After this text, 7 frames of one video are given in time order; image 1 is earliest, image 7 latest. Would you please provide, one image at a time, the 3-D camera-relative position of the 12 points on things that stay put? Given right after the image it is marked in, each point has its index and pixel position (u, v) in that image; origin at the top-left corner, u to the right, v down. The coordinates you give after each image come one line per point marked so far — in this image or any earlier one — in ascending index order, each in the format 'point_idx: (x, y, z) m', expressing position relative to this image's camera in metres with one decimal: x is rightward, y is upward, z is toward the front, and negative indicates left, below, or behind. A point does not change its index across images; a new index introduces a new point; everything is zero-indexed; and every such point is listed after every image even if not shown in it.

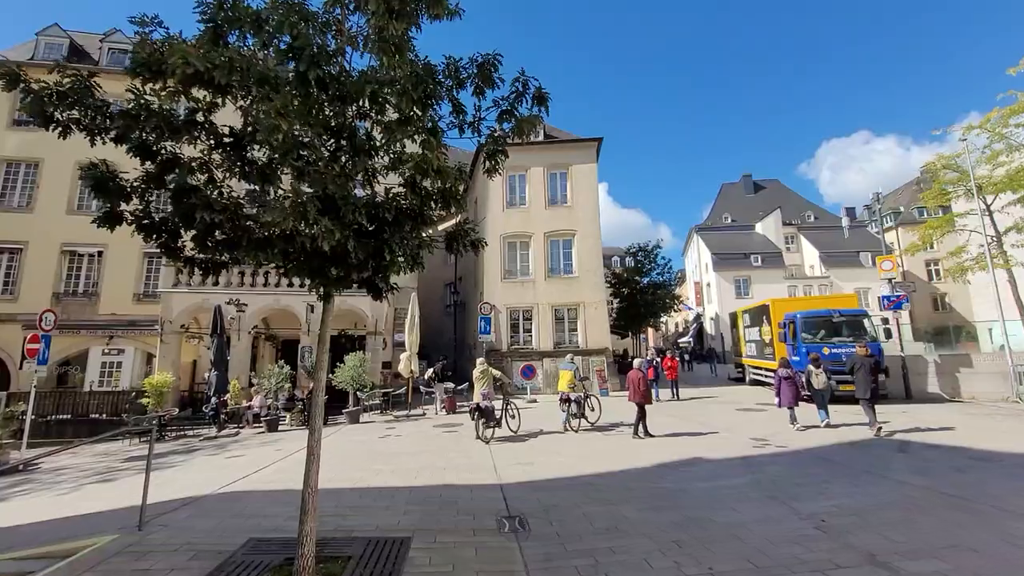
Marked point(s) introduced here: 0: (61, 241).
0: (-18.2, +1.9, +19.6) m
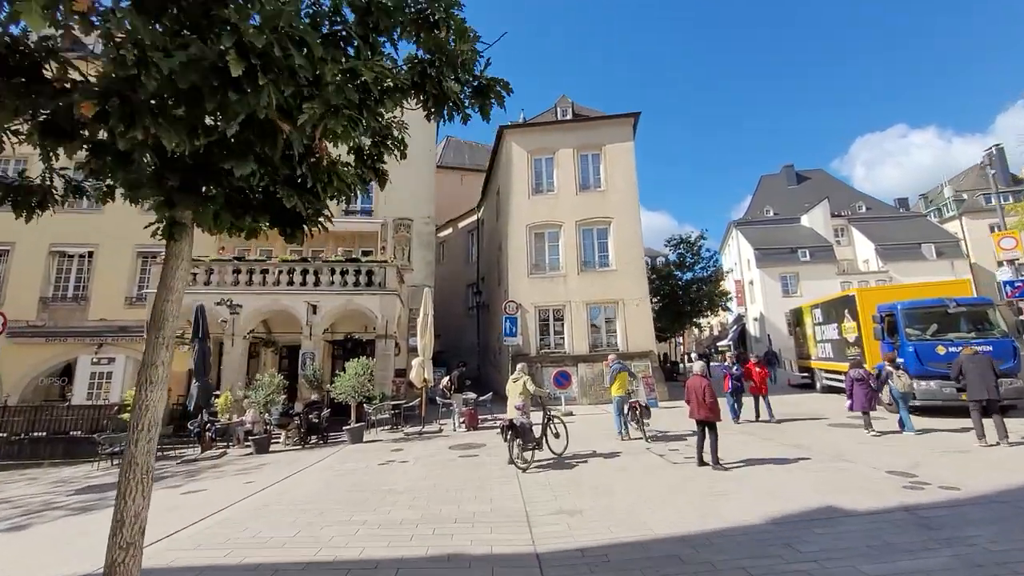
0: (-17.2, +1.7, +18.0) m
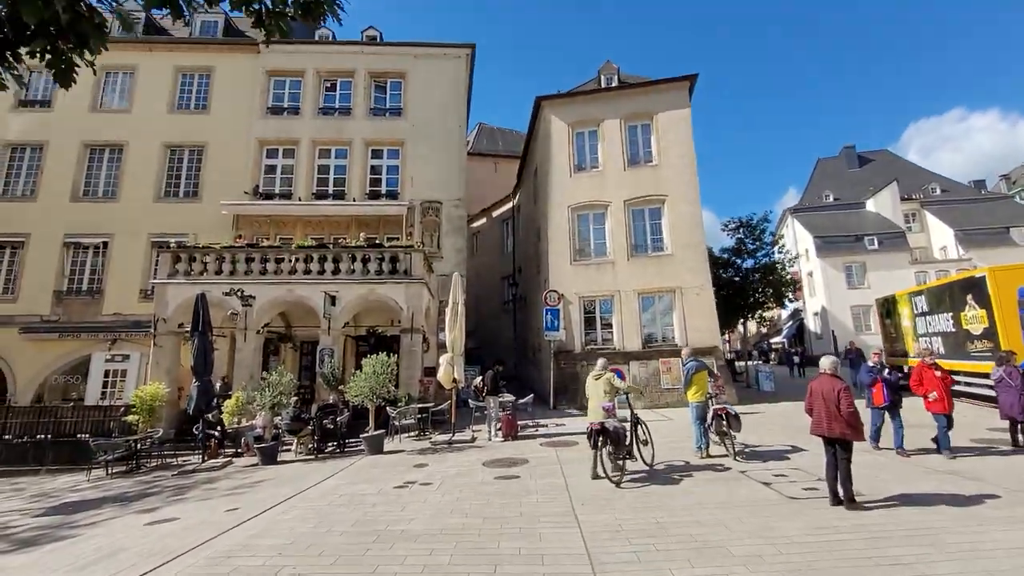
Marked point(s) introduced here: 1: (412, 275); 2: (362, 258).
0: (-15.8, +2.0, +17.1) m
1: (-3.0, +0.4, +14.5) m
2: (-4.5, +0.9, +14.6) m
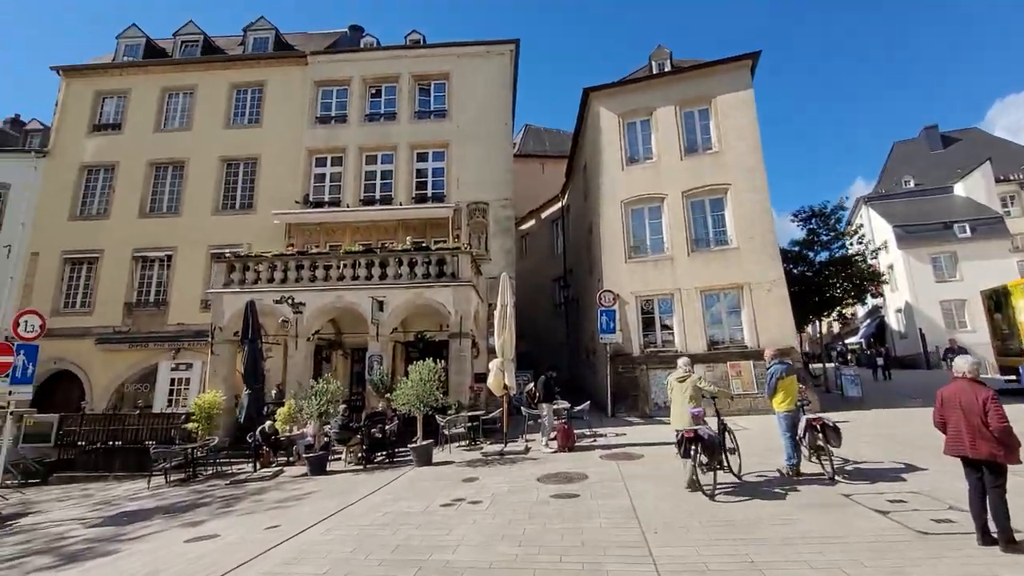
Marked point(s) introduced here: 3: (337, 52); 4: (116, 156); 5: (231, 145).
0: (-14.0, +1.5, +18.0) m
1: (-1.5, +0.3, +14.0) m
2: (-3.0, +0.8, +14.3) m
3: (-6.9, +9.3, +19.0) m
4: (-15.4, +5.1, +18.9) m
5: (-10.8, +5.5, +18.7) m
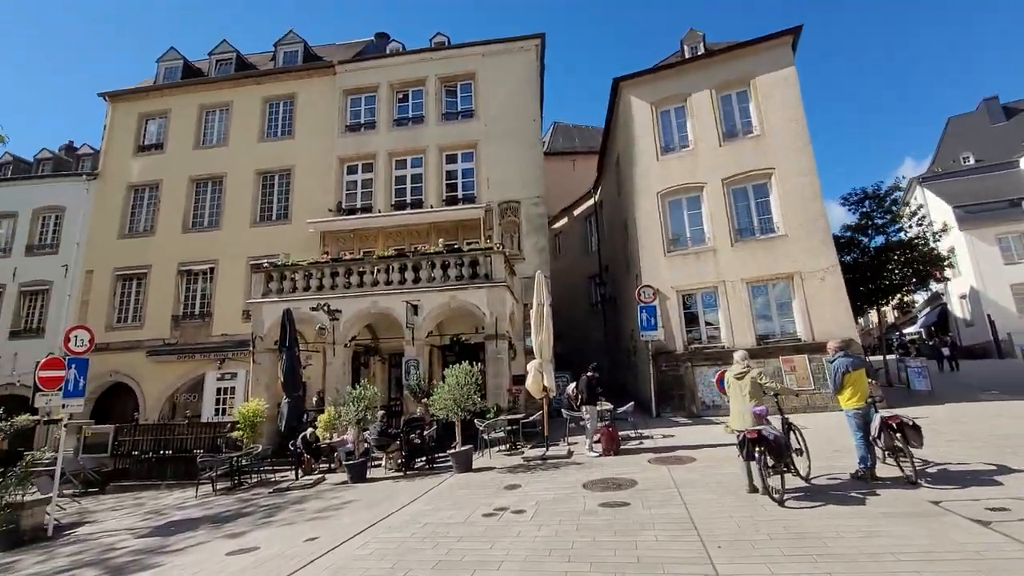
0: (-12.8, +1.0, +18.6) m
1: (-0.5, +0.3, +13.7) m
2: (-2.1, +0.7, +14.1) m
3: (-5.8, +9.0, +19.2) m
4: (-14.2, +4.6, +19.6) m
5: (-9.7, +5.1, +19.1) m
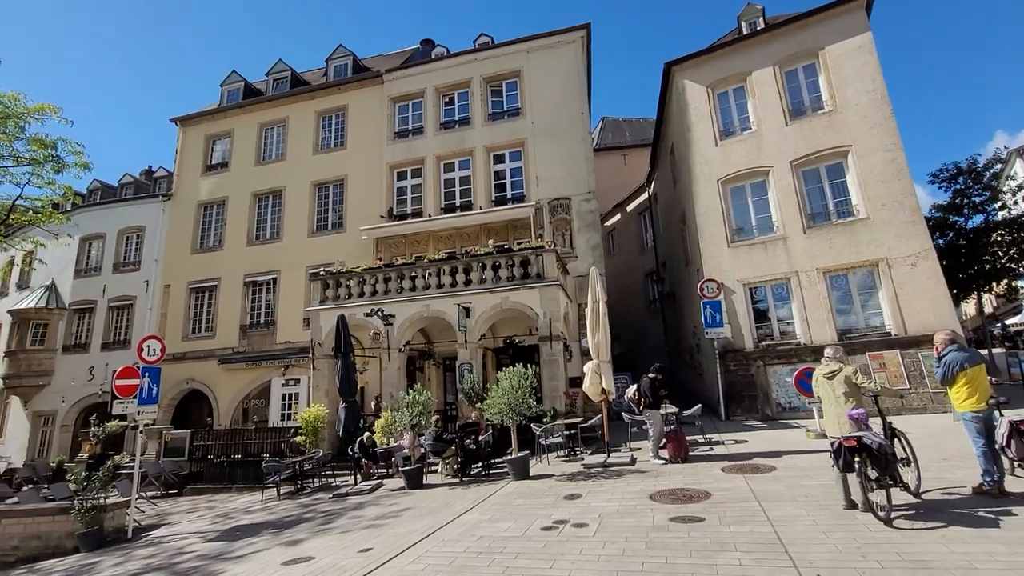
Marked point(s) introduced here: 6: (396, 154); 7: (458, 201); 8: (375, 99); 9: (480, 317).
0: (-10.7, +0.6, +19.4) m
1: (+0.9, +0.3, +13.3) m
2: (-0.6, +0.6, +13.8) m
3: (-4.1, +8.8, +19.3) m
4: (-12.1, +4.1, +20.6) m
5: (-7.8, +4.8, +19.7) m
6: (-4.5, +5.2, +18.7) m
7: (-2.0, +3.2, +17.7) m
8: (-5.6, +7.7, +19.8) m
9: (-0.9, -0.8, +13.4) m
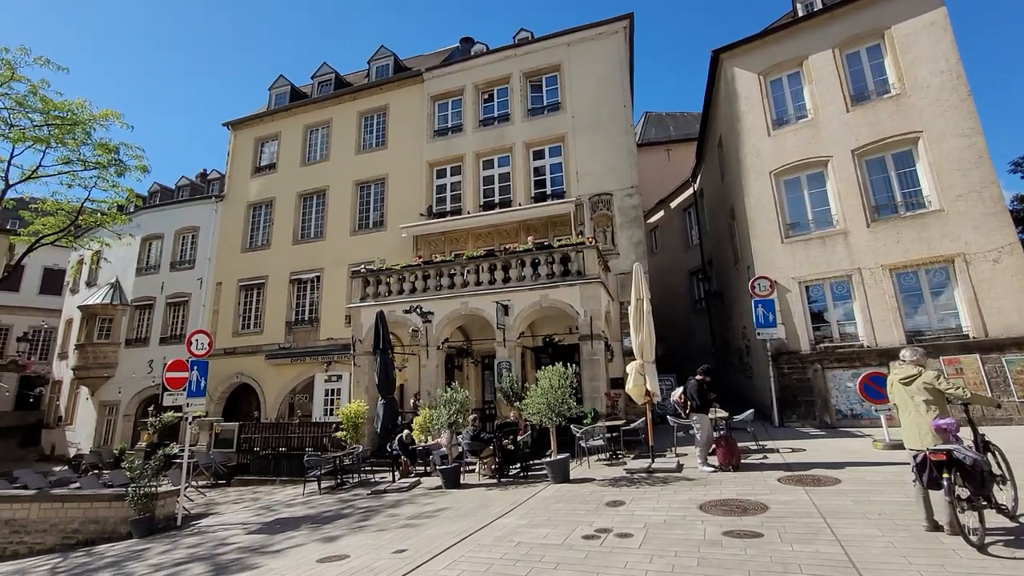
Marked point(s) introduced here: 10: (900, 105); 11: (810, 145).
0: (-9.1, +0.7, +20.0) m
1: (+2.0, +0.3, +12.9) m
2: (+0.5, +0.7, +13.6) m
3: (-2.5, +8.9, +19.3) m
4: (-10.5, +4.2, +21.2) m
5: (-6.2, +4.9, +19.9) m
6: (-3.0, +5.2, +18.7) m
7: (-0.5, +3.2, +17.6) m
8: (-4.0, +7.8, +19.9) m
9: (+0.2, -0.7, +13.1) m
10: (+10.2, +4.8, +12.7) m
11: (+8.4, +4.1, +13.7) m
